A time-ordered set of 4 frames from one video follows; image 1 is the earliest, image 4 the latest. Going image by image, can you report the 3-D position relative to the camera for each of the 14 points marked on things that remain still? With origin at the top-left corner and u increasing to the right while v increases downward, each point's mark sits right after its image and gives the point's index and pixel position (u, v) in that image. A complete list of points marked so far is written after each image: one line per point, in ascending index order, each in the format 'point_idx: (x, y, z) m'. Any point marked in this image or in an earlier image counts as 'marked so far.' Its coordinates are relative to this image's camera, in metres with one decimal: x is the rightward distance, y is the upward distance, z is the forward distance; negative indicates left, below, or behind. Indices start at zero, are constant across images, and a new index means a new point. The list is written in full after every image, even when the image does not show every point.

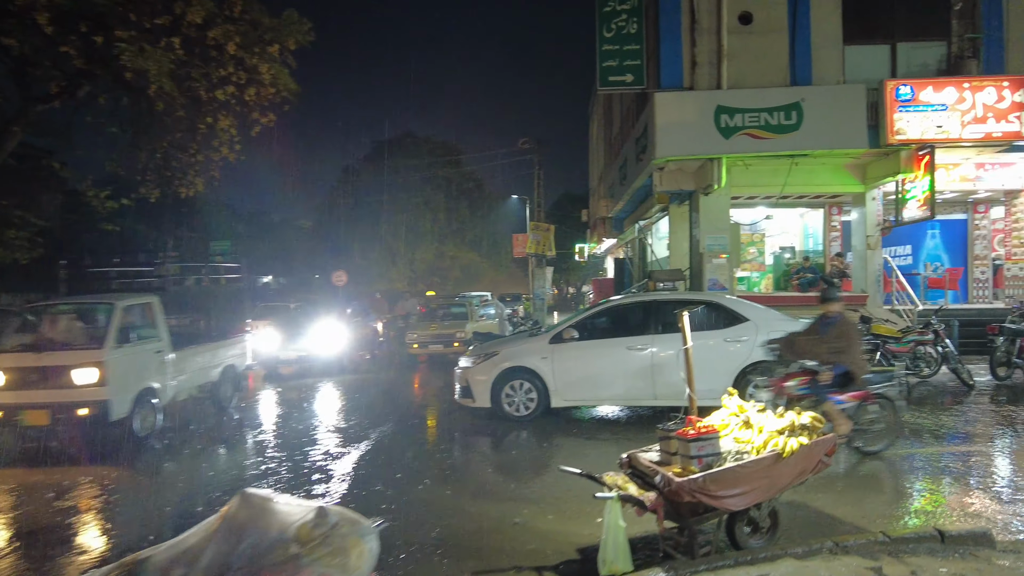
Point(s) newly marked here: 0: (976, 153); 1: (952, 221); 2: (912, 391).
0: (+8.6, +2.5, +12.3) m
1: (+9.9, +1.5, +15.0) m
2: (+5.3, -1.4, +8.8) m
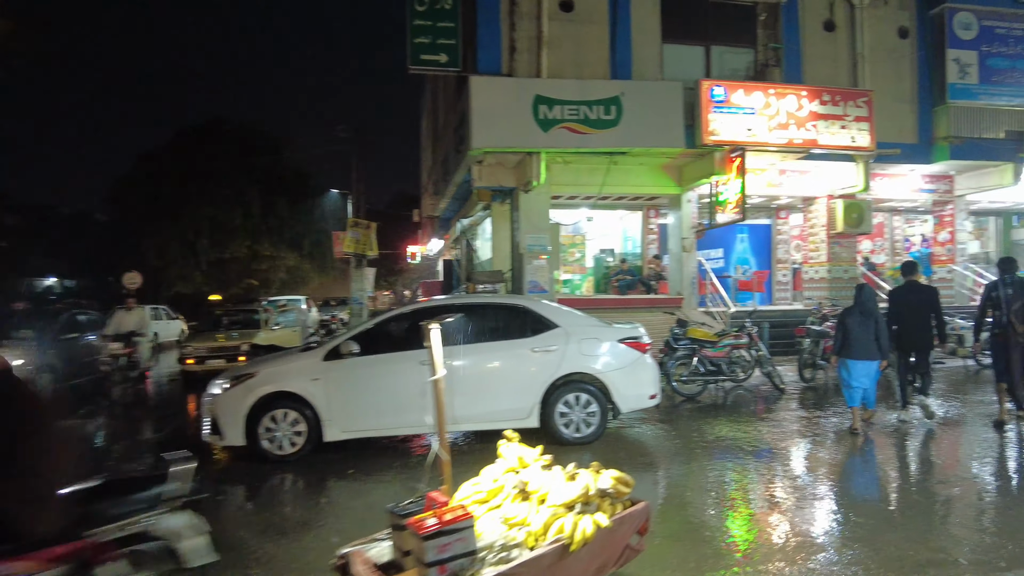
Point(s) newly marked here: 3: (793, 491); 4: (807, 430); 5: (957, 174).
0: (+5.1, +2.5, +12.7) m
1: (+5.8, +1.4, +15.7) m
2: (+2.8, -1.4, +8.5) m
3: (+2.1, -1.5, +4.9) m
4: (+3.1, -1.5, +6.9) m
5: (+9.9, +2.5, +14.8) m
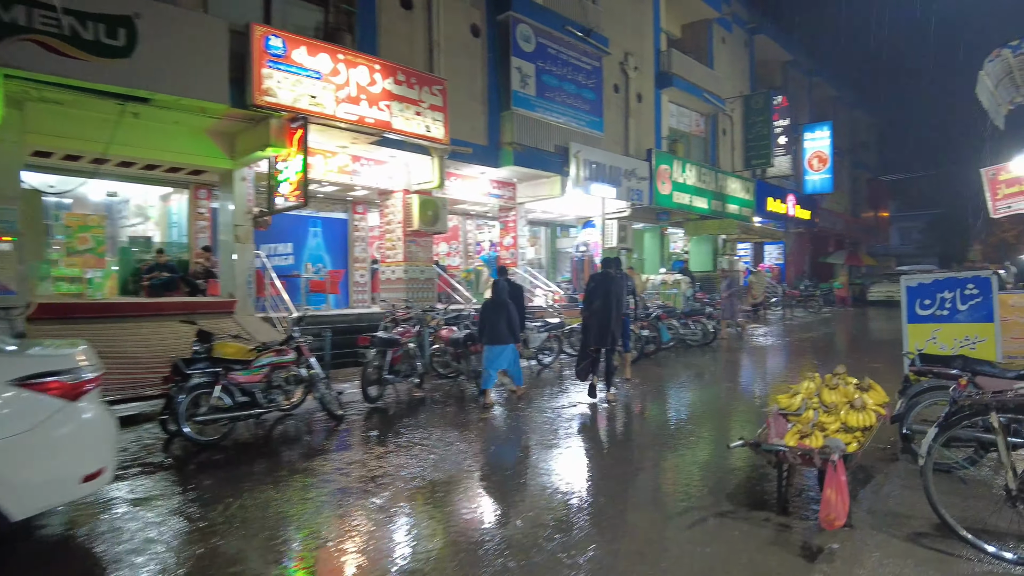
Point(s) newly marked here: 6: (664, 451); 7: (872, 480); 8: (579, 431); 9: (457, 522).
0: (-2.7, +2.5, +11.2) m
1: (-3.8, +1.4, +13.9) m
2: (-2.3, -1.4, +6.3) m
3: (-0.8, -1.5, +3.0) m
4: (-1.1, -1.5, +5.2) m
5: (+0.1, +2.5, +15.6) m
6: (+1.4, -1.5, +6.1) m
7: (+2.3, -1.2, +4.3) m
8: (+0.7, -1.5, +6.9) m
9: (-0.4, -1.5, +4.0) m
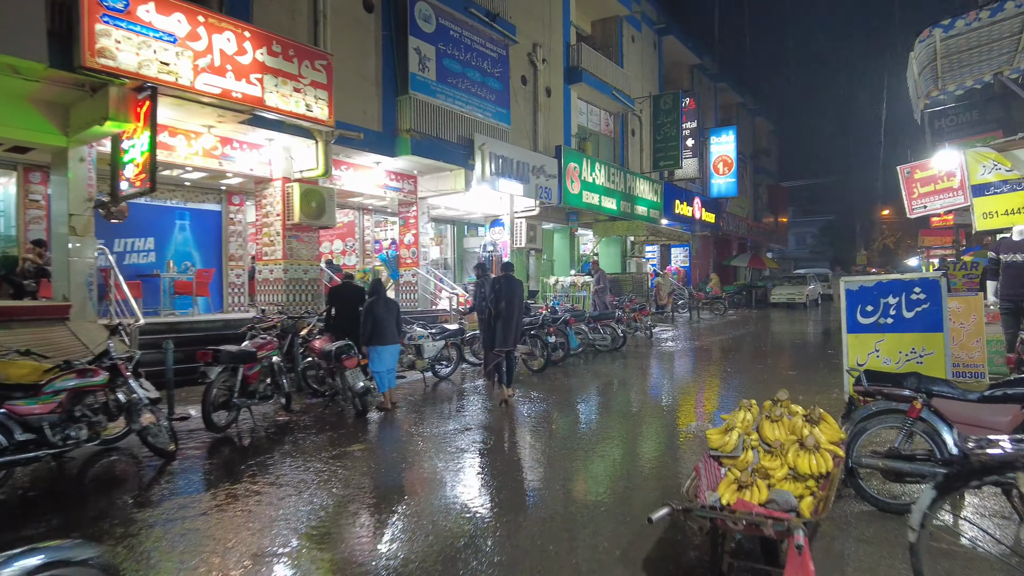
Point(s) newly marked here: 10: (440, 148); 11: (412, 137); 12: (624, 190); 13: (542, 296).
0: (-4.3, +2.4, +9.6) m
1: (-5.7, +1.4, +12.2) m
2: (-3.3, -1.4, +4.9) m
3: (-1.4, -1.5, +1.8) m
4: (-2.0, -1.5, +3.9) m
5: (-2.0, +2.4, +14.4) m
6: (+0.4, -1.5, +5.2) m
7: (+1.6, -1.3, +3.5) m
8: (-0.4, -1.5, +5.9) m
9: (-1.1, -1.5, +2.9) m
10: (-1.4, +2.8, +13.2) m
11: (-1.9, +2.9, +12.5) m
12: (+3.4, +3.0, +19.9) m
13: (+0.9, -0.2, +18.9) m
